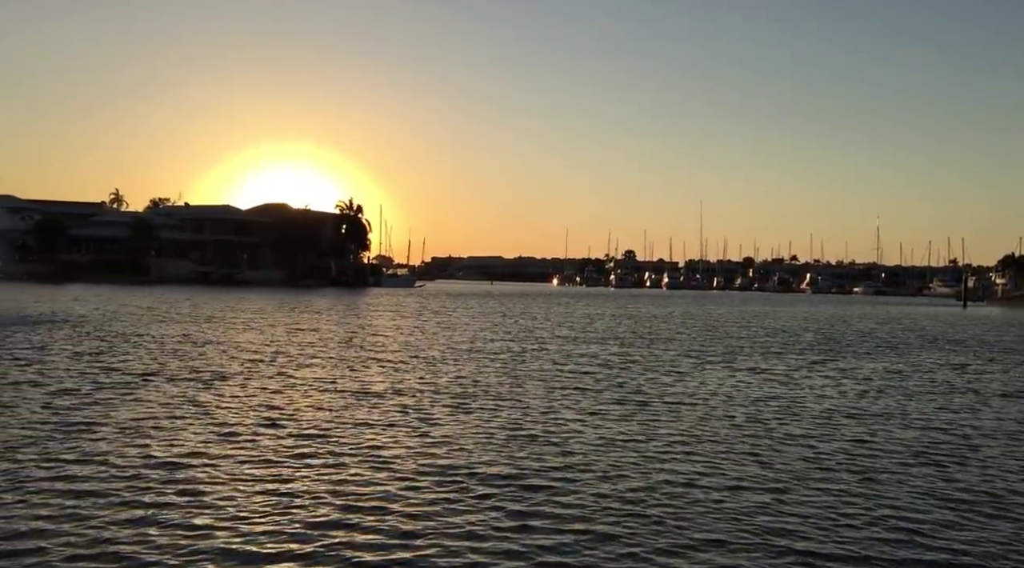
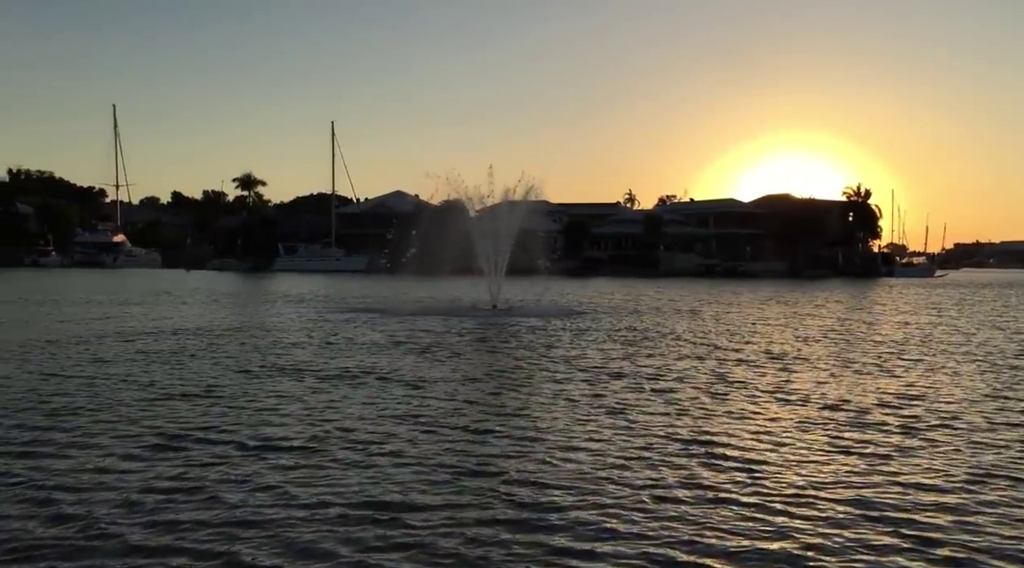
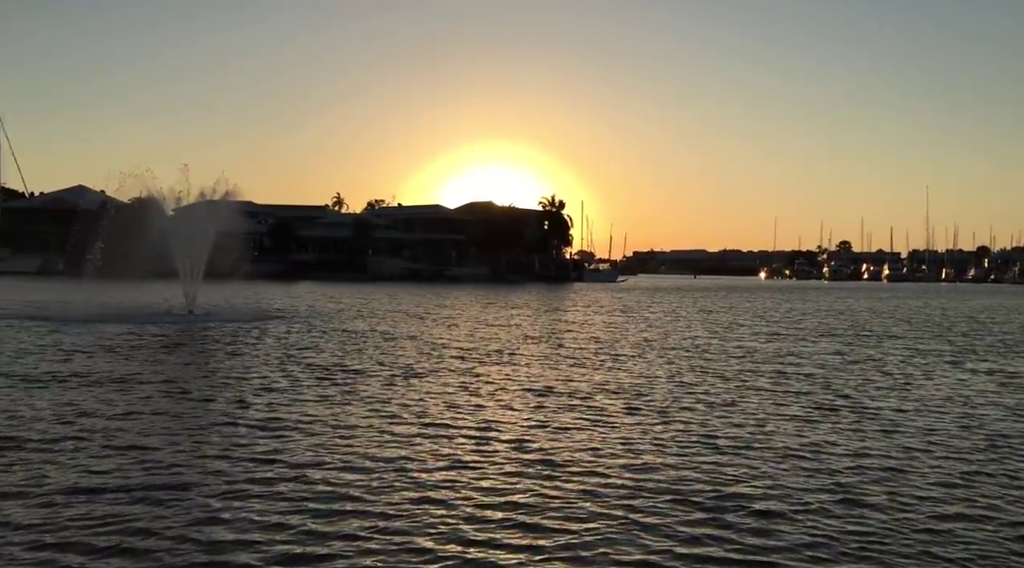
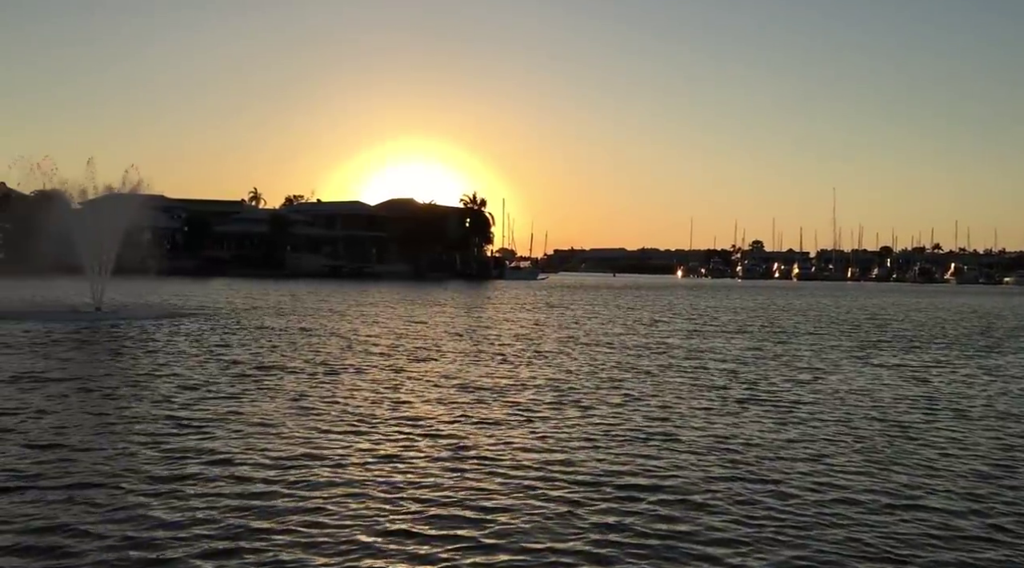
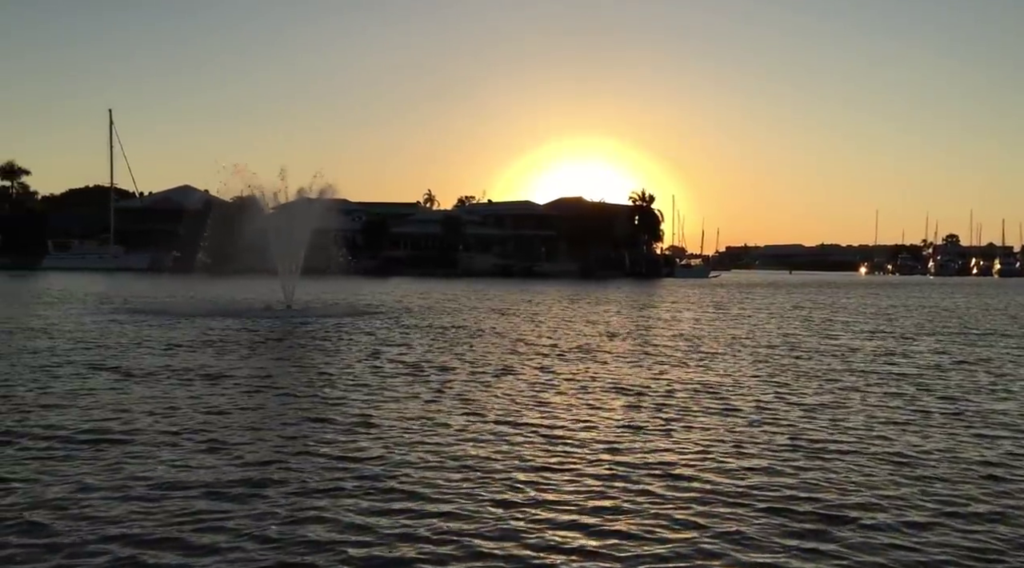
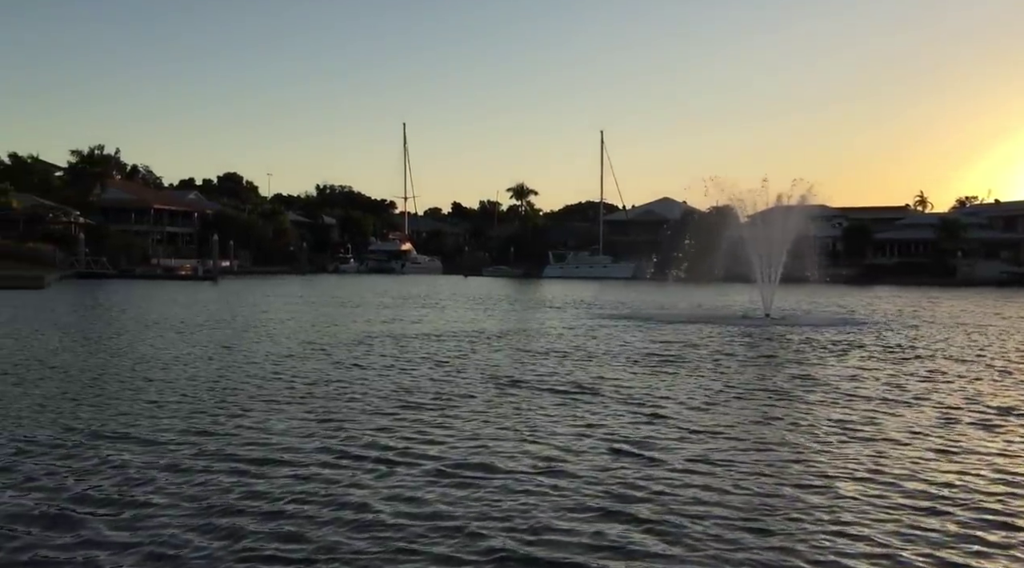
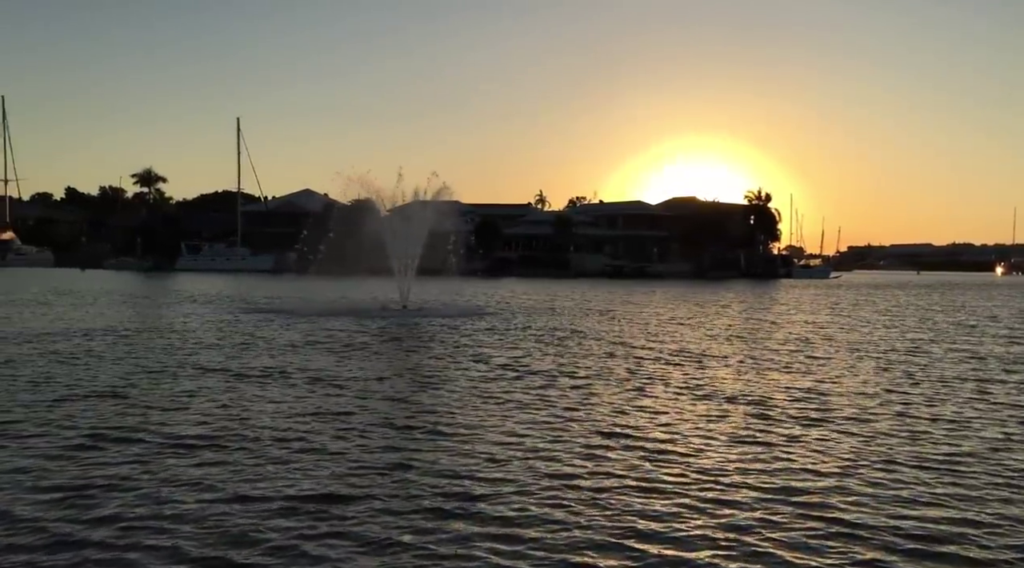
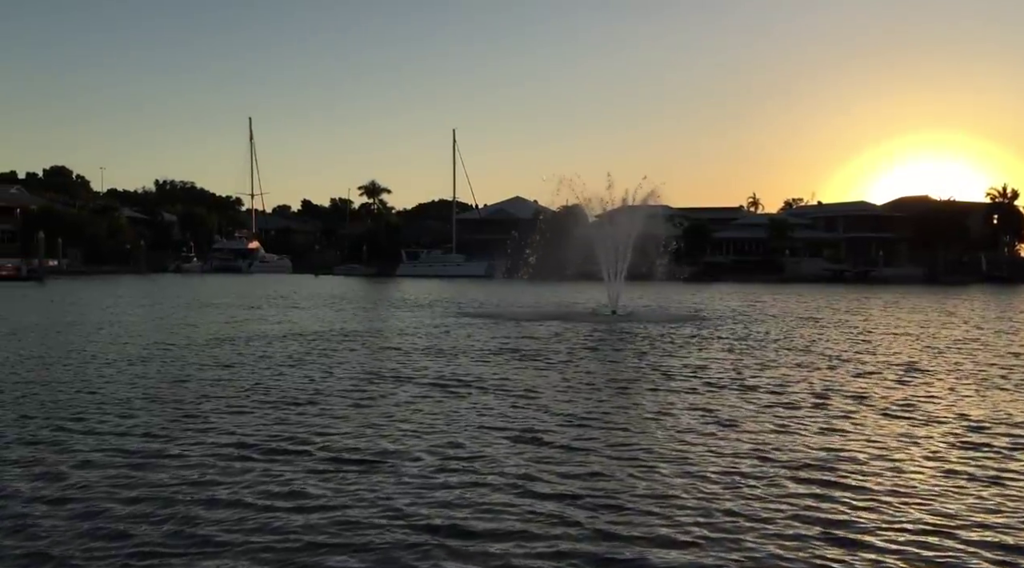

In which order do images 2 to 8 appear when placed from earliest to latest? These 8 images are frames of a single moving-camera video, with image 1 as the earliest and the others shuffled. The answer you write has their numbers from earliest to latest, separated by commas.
4, 3, 5, 7, 2, 8, 6
